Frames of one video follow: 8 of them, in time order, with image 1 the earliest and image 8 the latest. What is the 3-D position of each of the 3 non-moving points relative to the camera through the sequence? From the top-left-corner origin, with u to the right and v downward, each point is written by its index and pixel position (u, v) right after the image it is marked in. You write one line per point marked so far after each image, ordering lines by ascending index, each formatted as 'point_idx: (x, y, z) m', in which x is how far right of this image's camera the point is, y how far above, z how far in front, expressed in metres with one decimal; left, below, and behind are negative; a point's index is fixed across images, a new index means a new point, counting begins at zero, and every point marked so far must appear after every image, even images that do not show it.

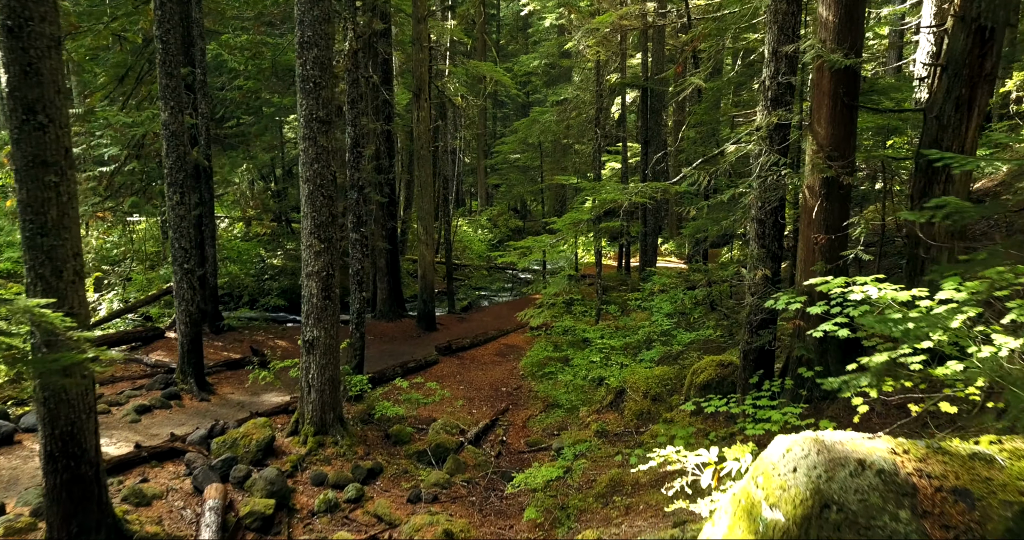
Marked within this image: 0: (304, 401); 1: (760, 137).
0: (-3.3, -2.1, +8.0) m
1: (+3.0, +1.6, +6.1) m
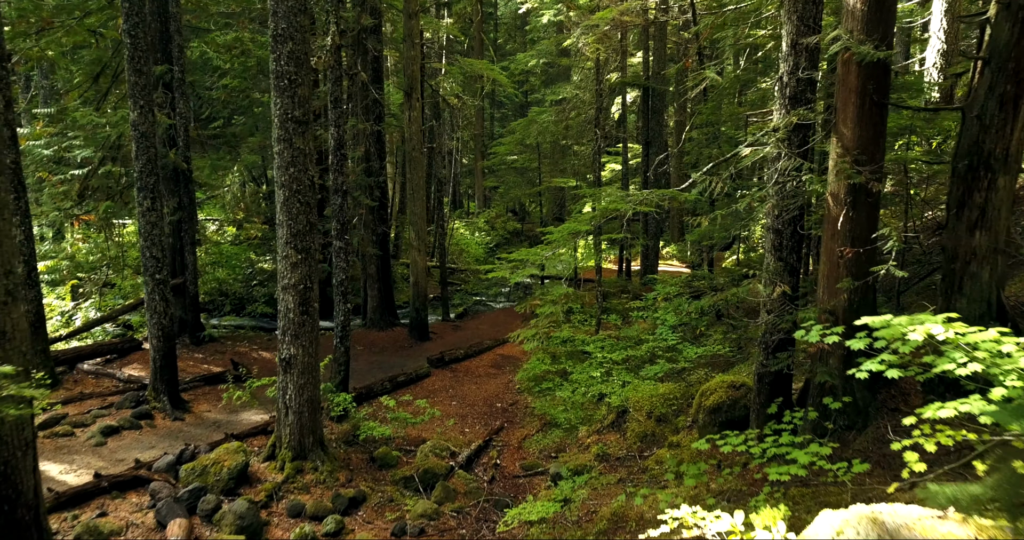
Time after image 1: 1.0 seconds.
0: (-3.4, -2.3, +7.4) m
1: (+2.9, +1.5, +5.5) m
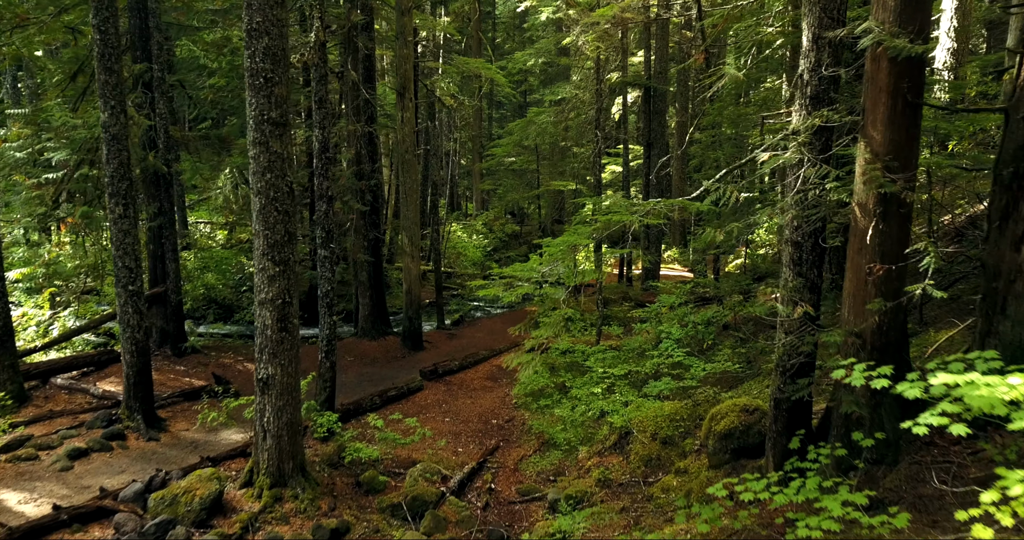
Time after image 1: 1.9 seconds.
0: (-3.5, -2.5, +6.9) m
1: (+2.9, +1.3, +5.0) m
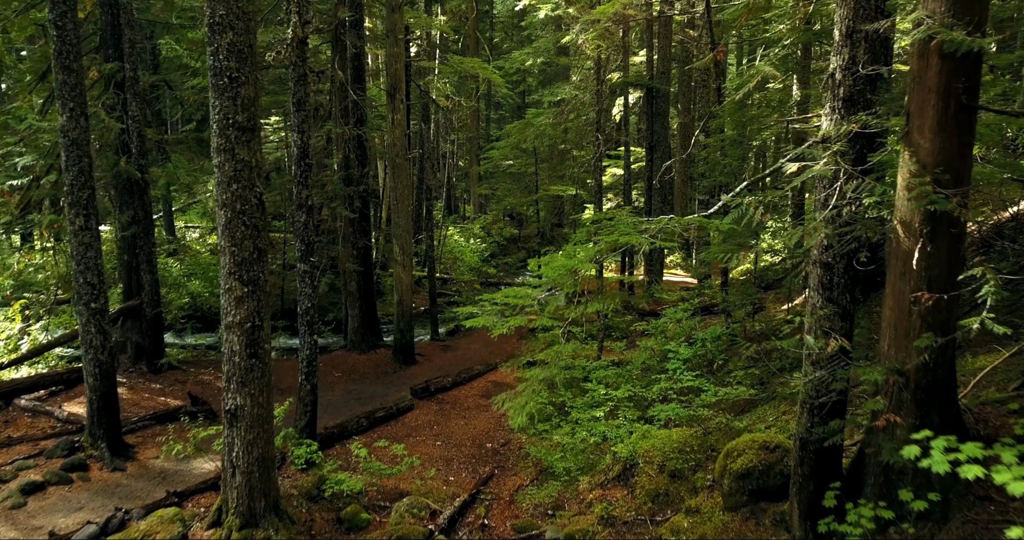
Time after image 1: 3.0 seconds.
0: (-3.6, -2.7, +6.3) m
1: (+2.8, +1.0, +4.4) m
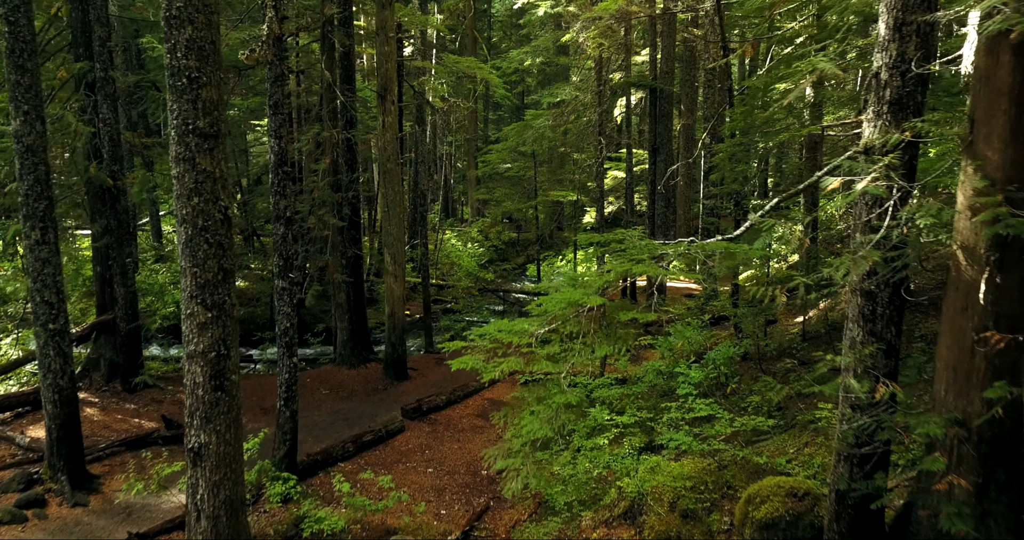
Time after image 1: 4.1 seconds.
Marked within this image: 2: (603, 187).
0: (-3.6, -2.9, +5.6) m
1: (+2.8, +0.8, +3.8) m
2: (+3.0, +2.7, +16.2) m
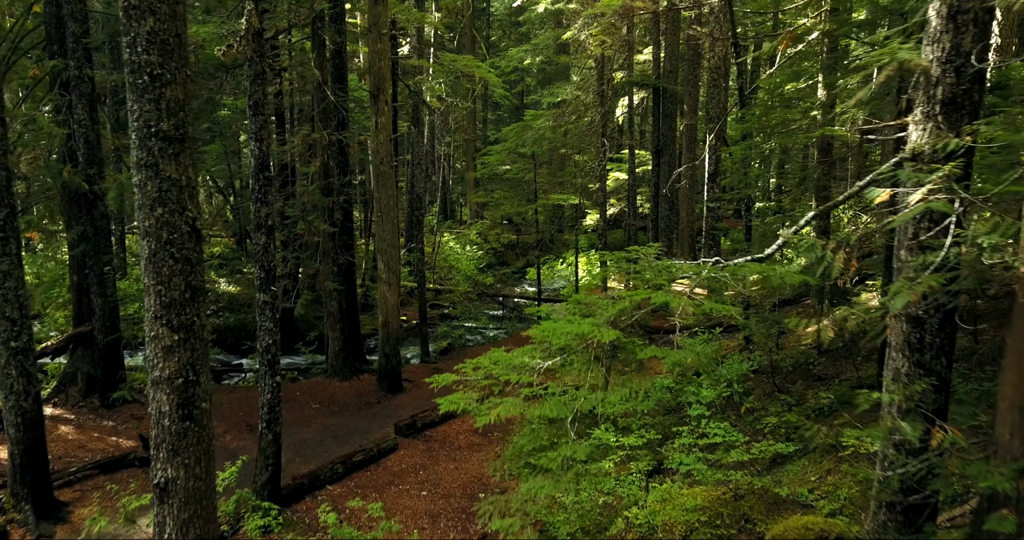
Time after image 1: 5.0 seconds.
0: (-3.6, -3.1, +5.2) m
1: (+2.7, +0.6, +3.3) m
2: (+2.9, +2.5, +15.7) m
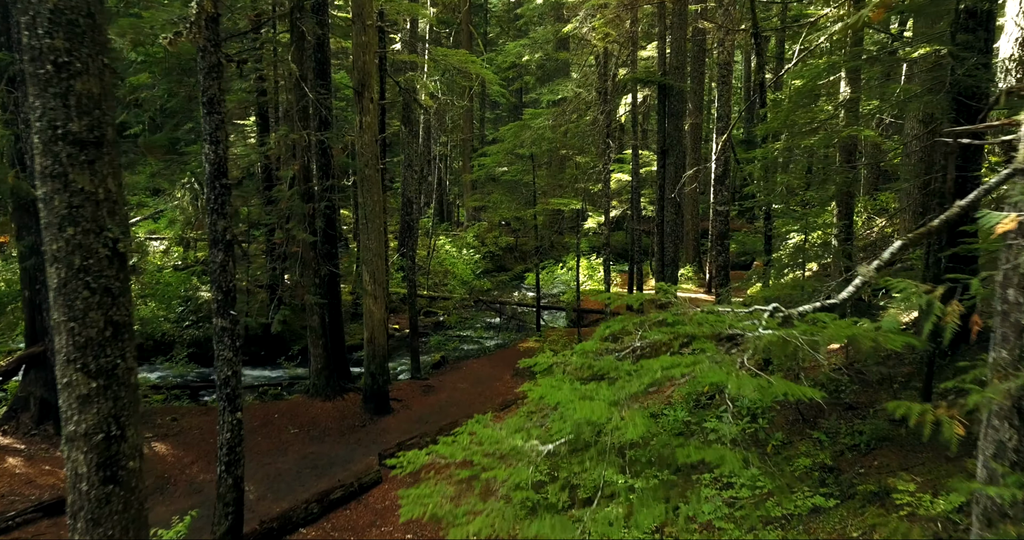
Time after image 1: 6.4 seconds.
0: (-3.7, -3.4, +4.3) m
1: (+2.7, +0.4, +2.4) m
2: (+2.8, +2.3, +14.8) m
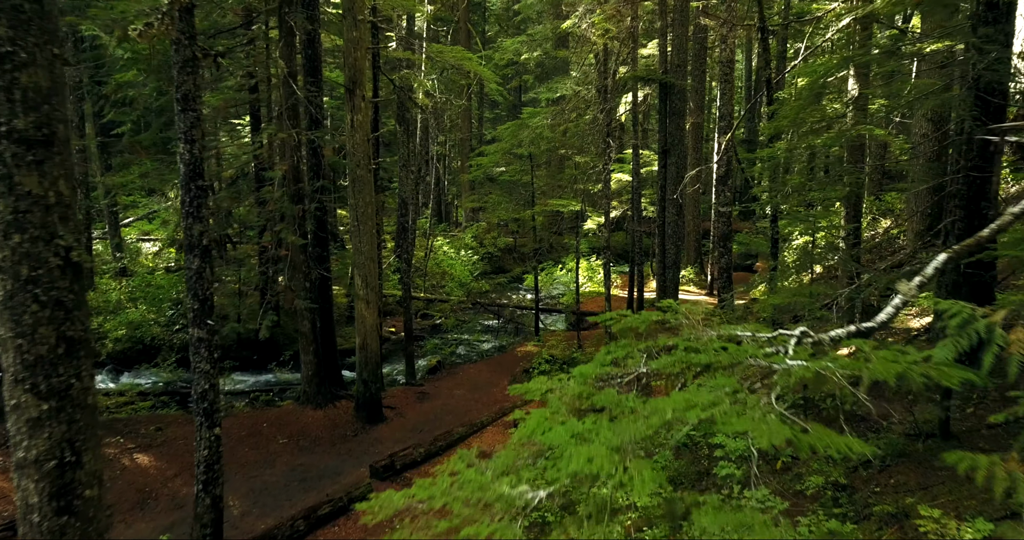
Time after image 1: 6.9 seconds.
0: (-3.8, -3.4, +4.0) m
1: (+2.6, +0.3, +2.1) m
2: (+2.8, +2.2, +14.5) m
